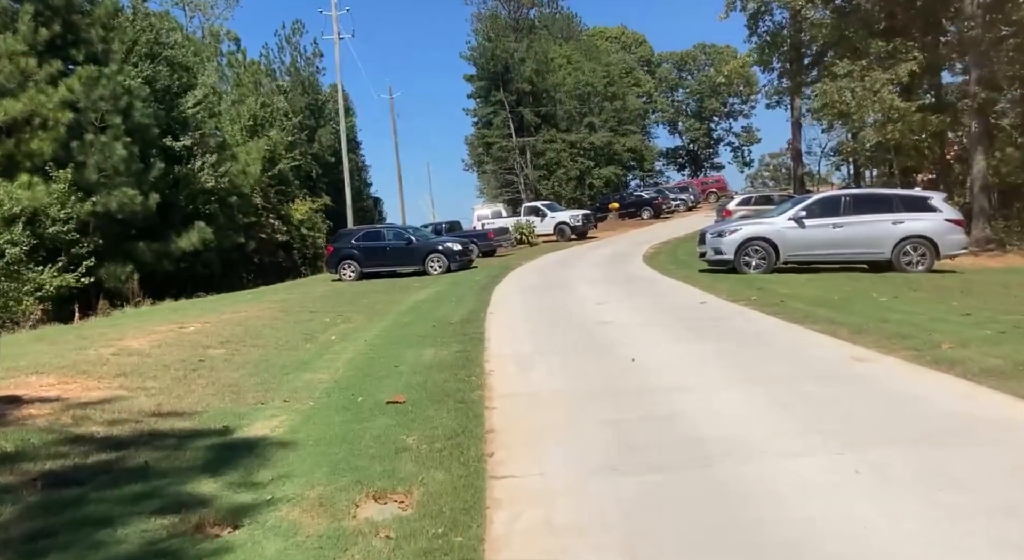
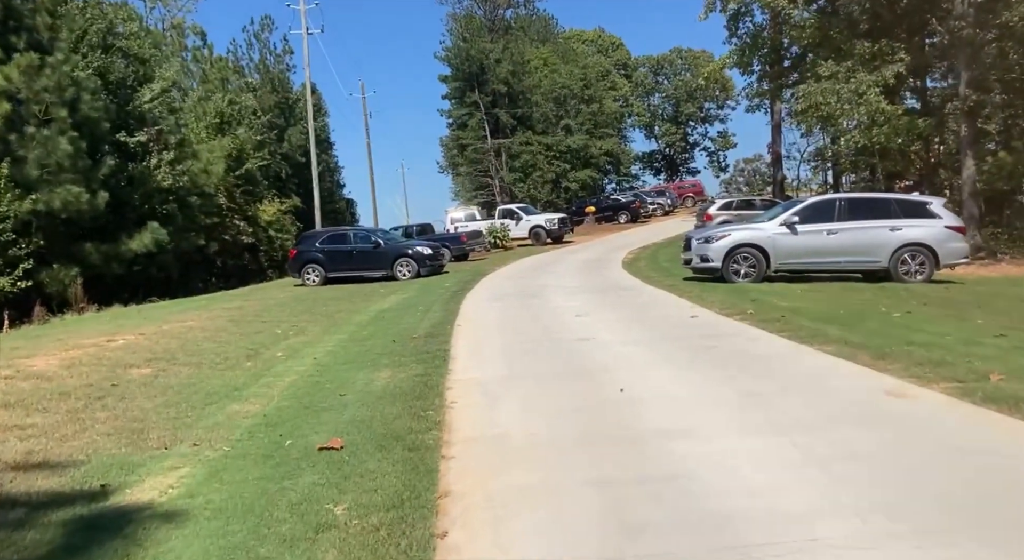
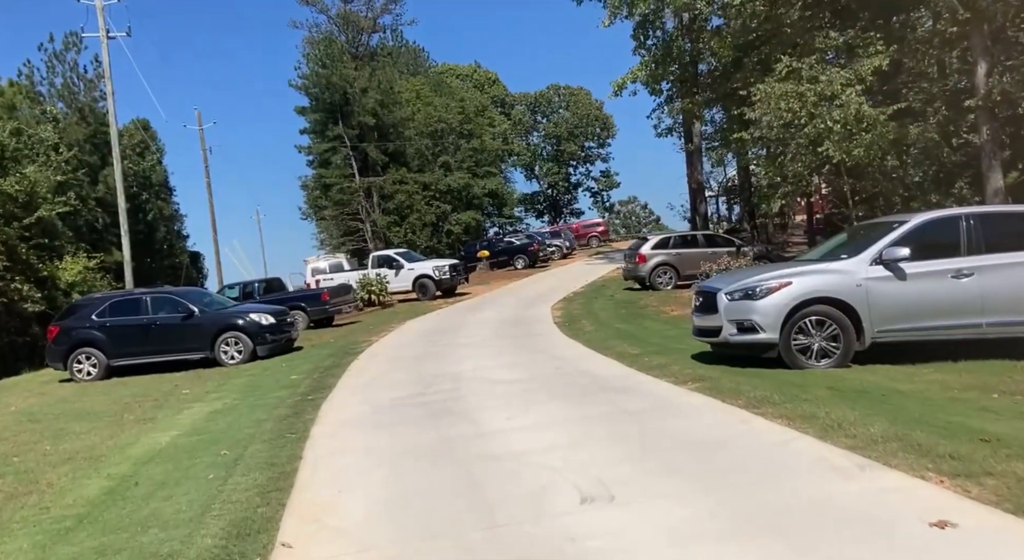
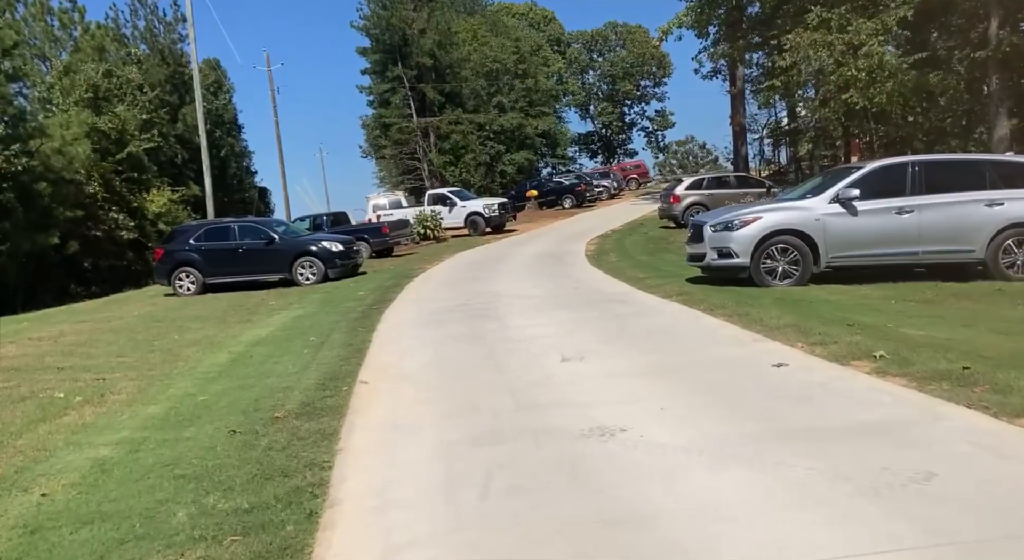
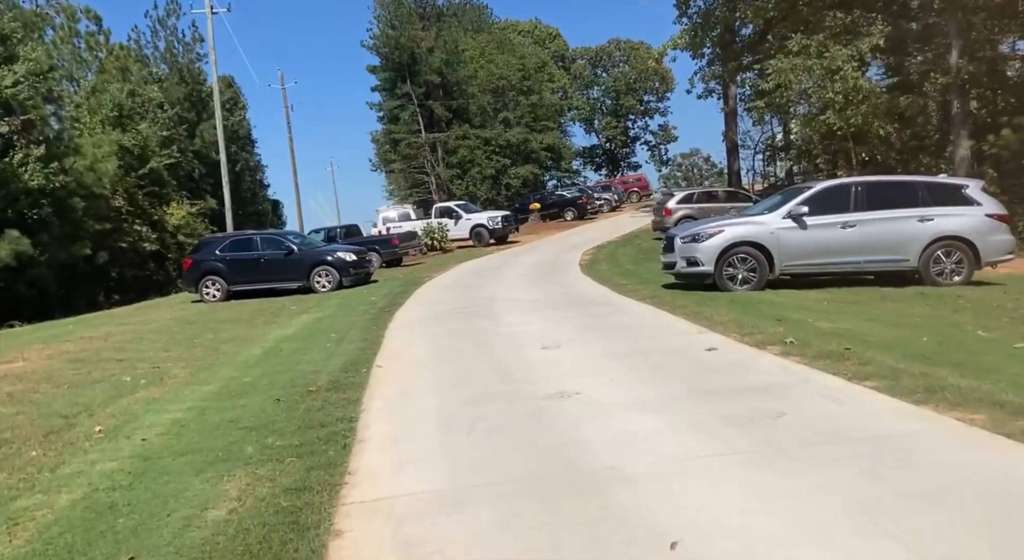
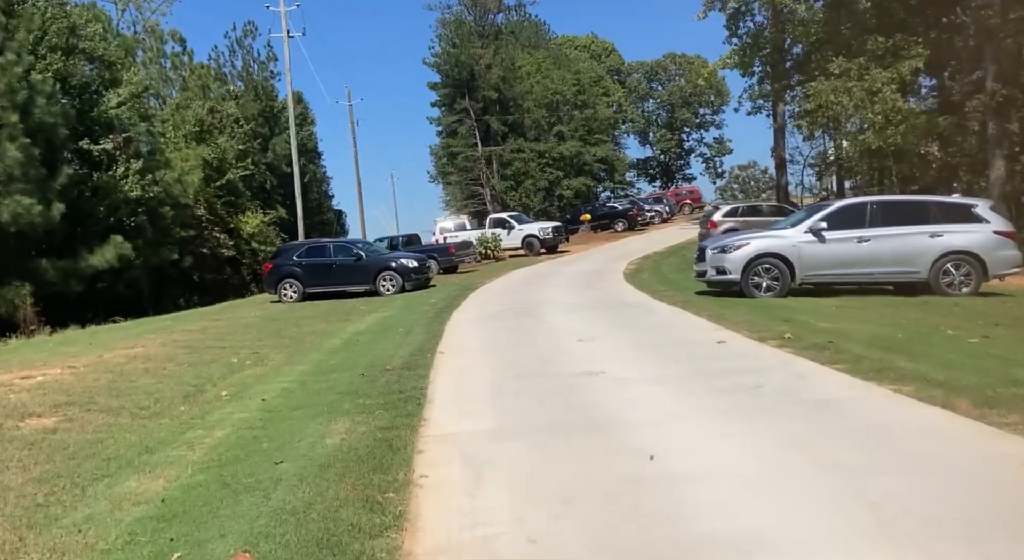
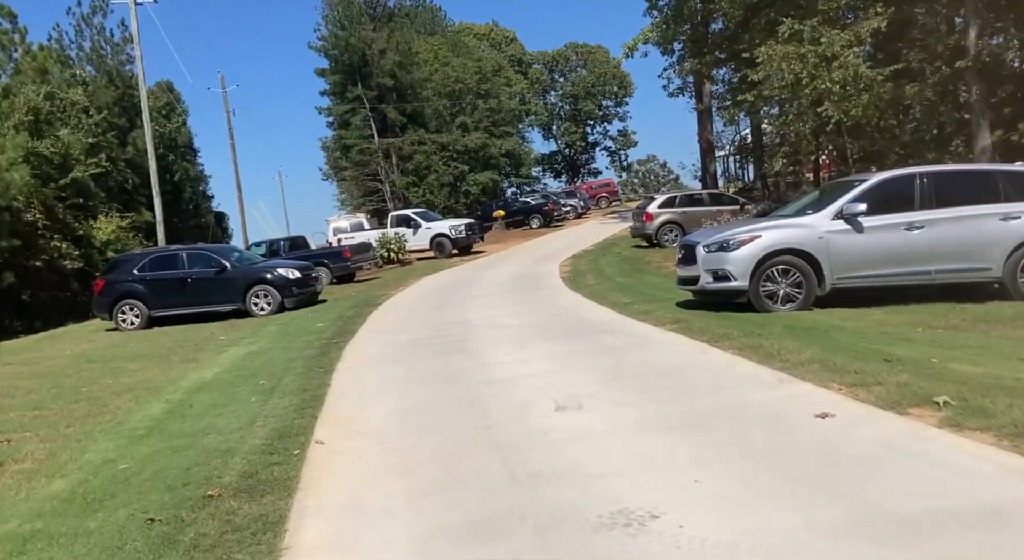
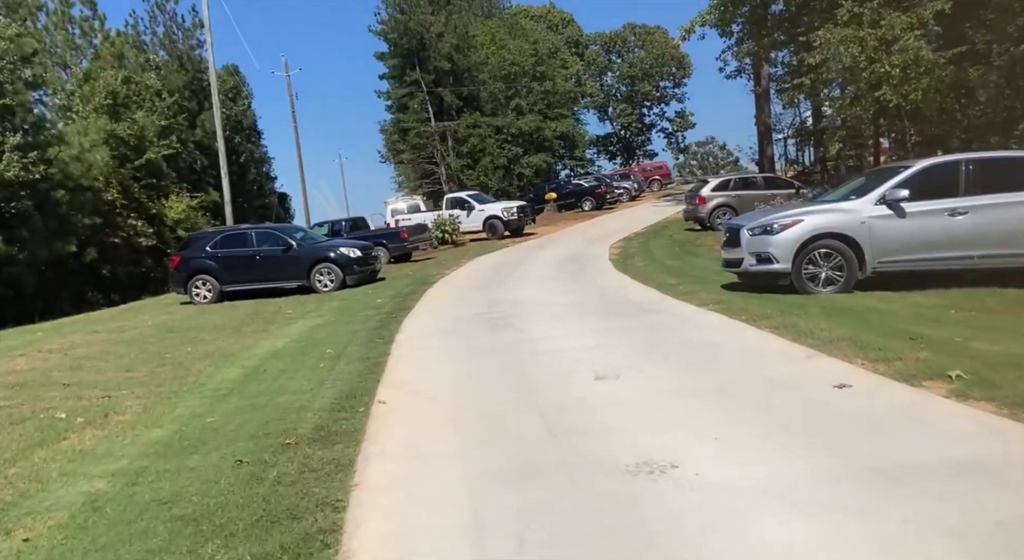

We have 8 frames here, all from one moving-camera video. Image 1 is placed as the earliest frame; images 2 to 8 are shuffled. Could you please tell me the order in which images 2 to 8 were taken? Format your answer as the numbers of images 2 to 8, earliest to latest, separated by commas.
2, 6, 5, 4, 8, 7, 3
